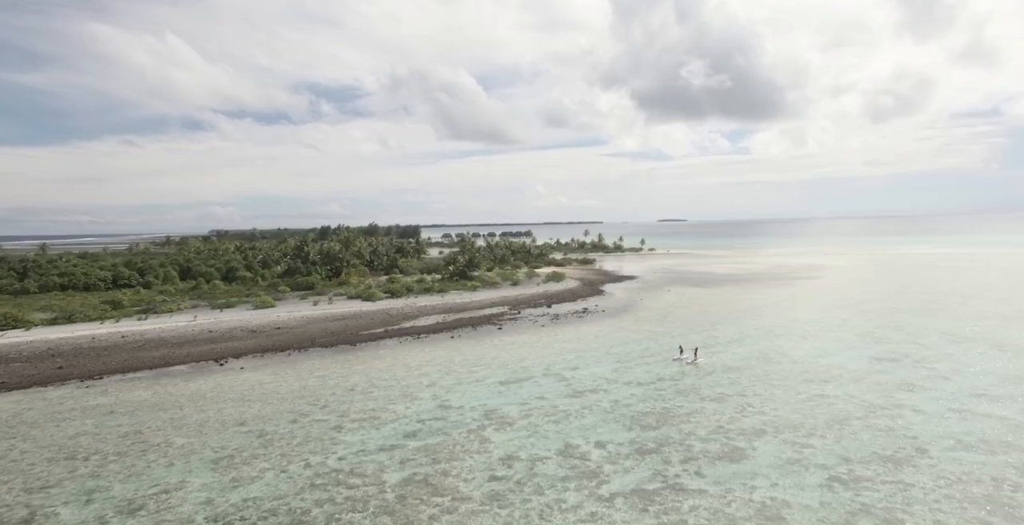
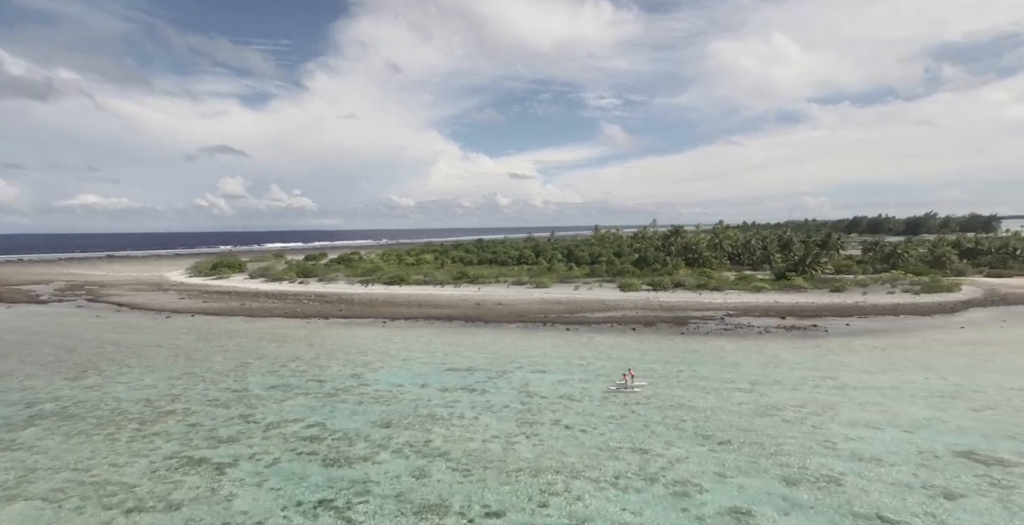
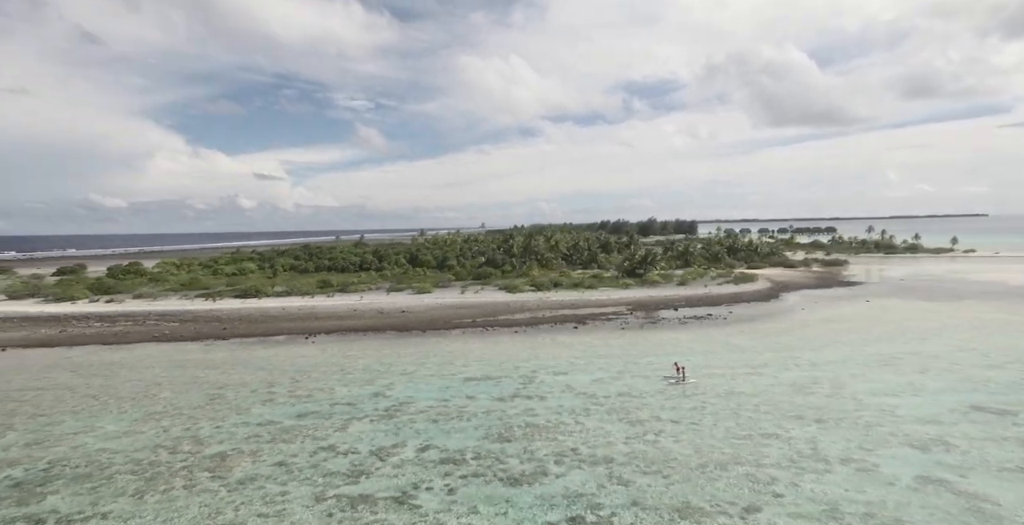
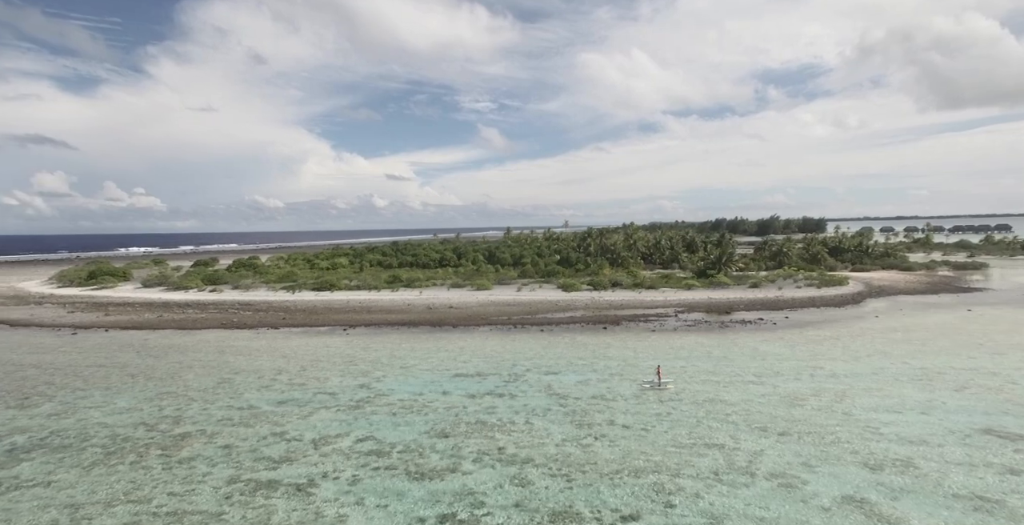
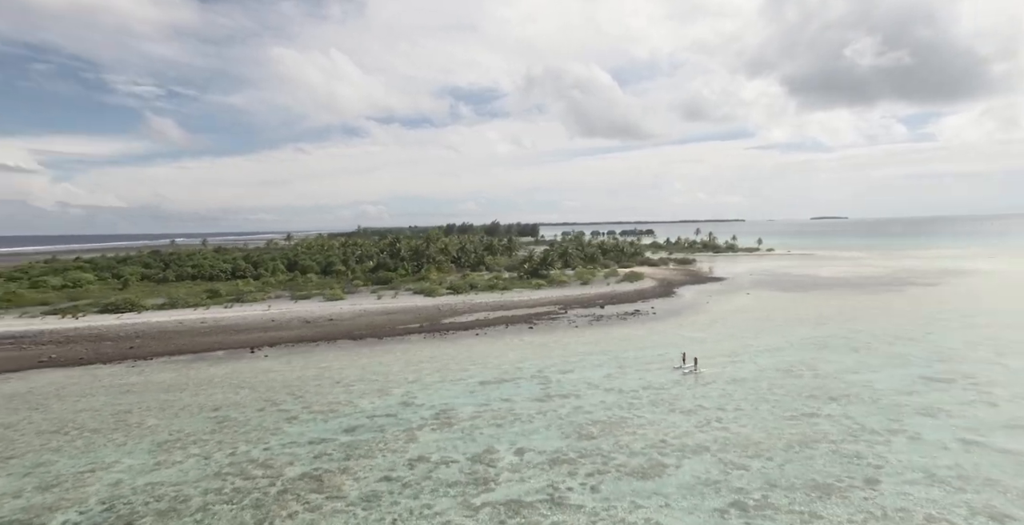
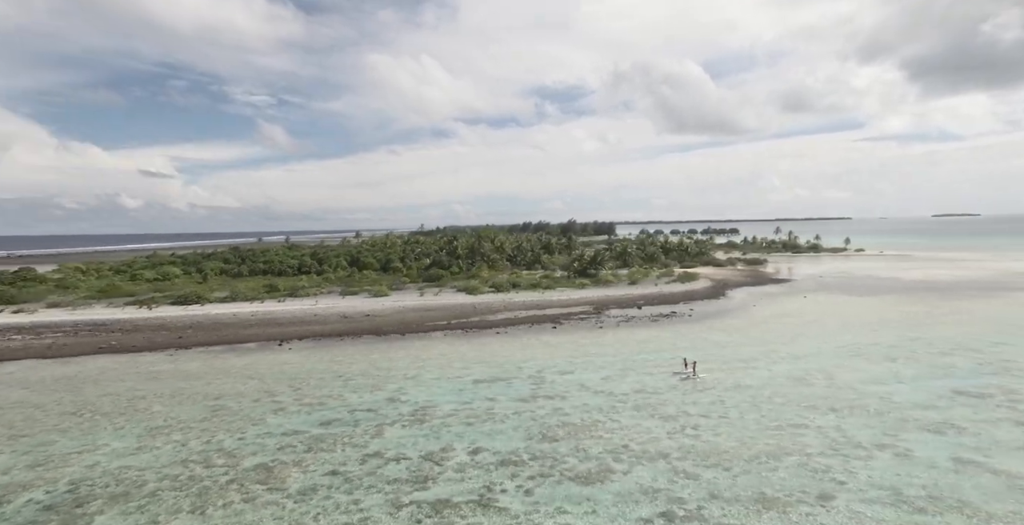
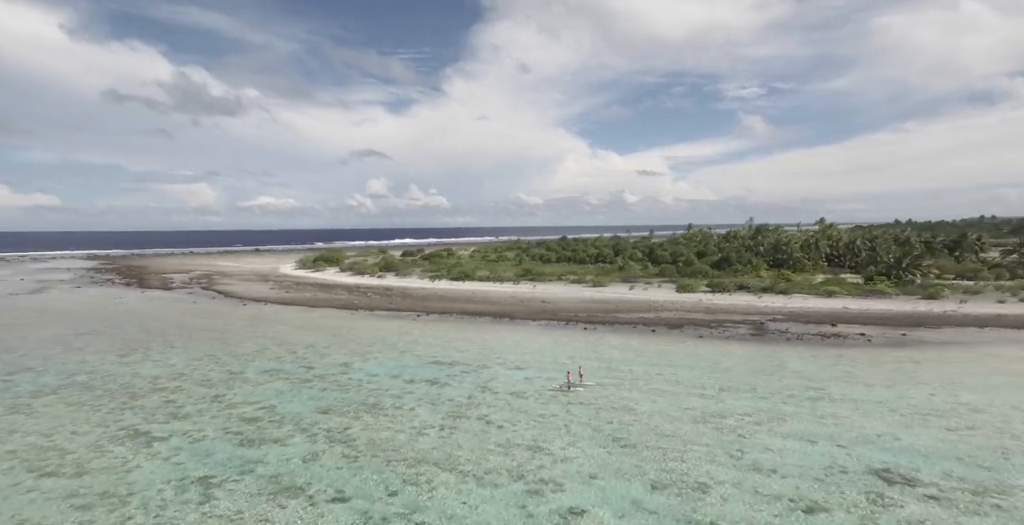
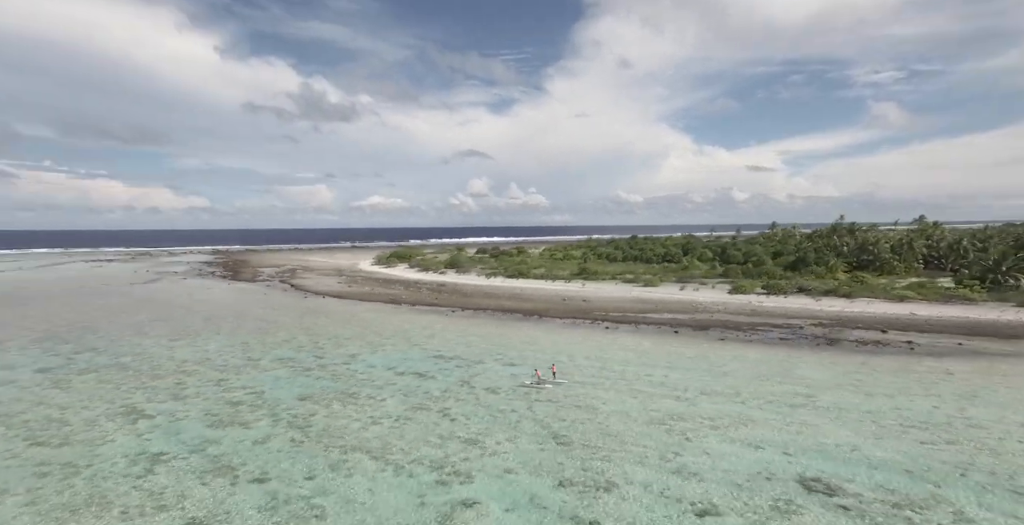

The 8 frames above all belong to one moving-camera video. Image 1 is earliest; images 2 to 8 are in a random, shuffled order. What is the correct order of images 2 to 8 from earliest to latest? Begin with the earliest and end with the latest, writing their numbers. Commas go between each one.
5, 6, 3, 4, 2, 7, 8
